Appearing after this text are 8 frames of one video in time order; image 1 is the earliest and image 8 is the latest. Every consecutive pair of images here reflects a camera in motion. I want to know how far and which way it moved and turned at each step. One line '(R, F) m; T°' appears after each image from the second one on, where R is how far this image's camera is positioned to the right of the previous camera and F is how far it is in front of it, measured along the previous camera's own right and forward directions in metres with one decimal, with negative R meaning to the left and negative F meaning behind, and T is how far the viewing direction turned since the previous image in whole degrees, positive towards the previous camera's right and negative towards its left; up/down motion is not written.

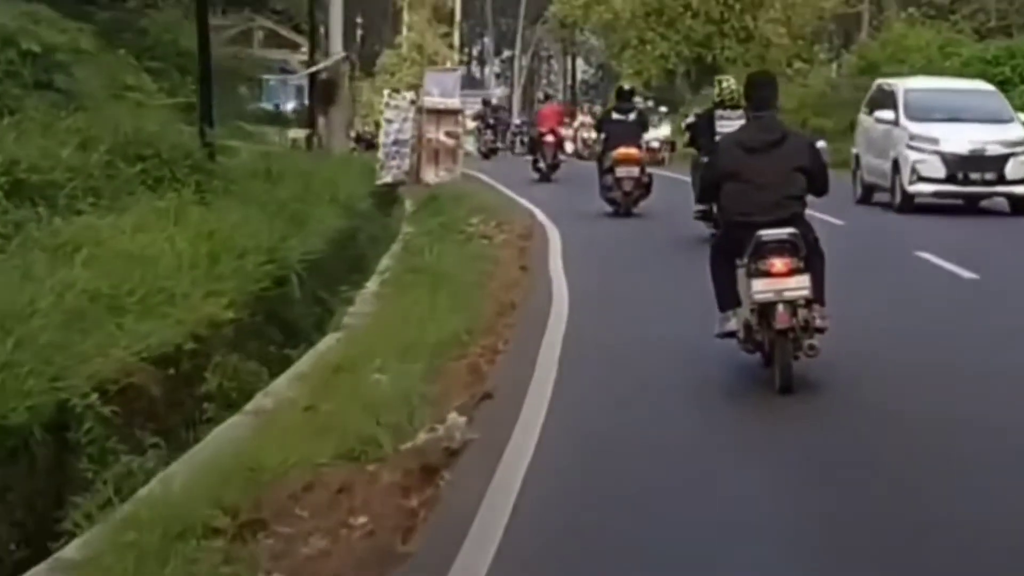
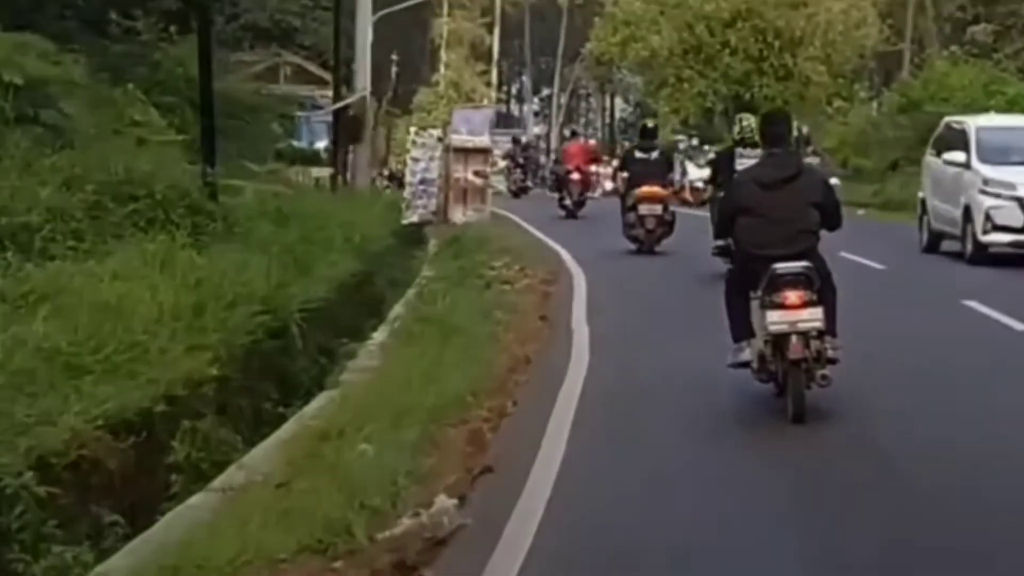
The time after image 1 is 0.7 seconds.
(+0.2, +1.1) m; -1°
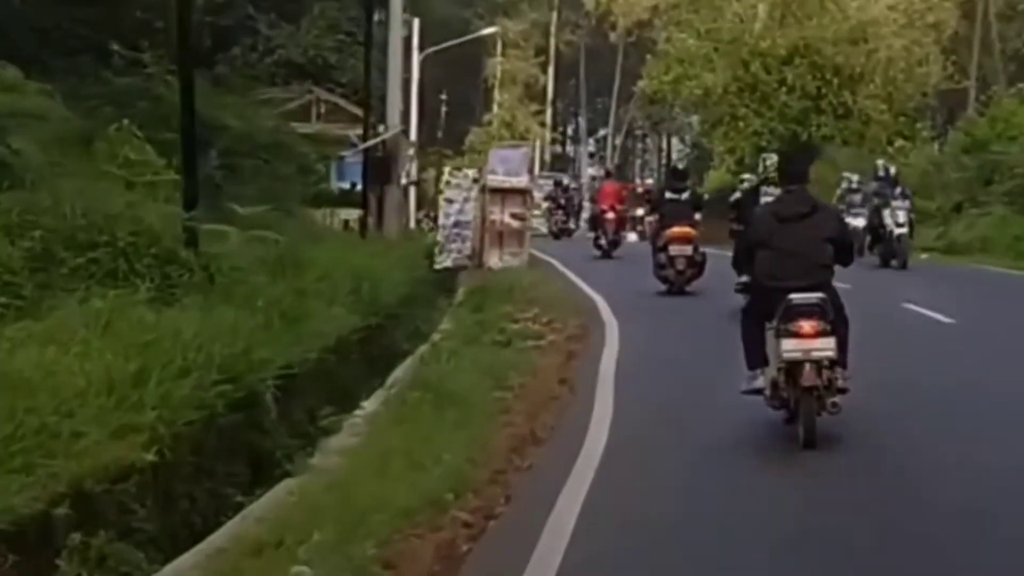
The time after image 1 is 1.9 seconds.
(+0.3, +1.9) m; -2°
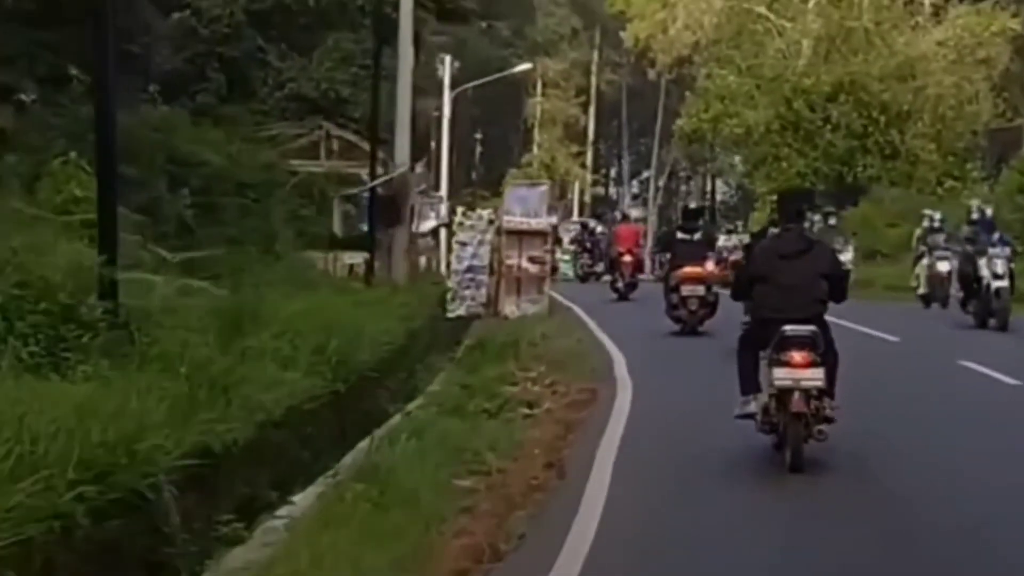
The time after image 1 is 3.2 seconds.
(+0.4, +2.5) m; -1°
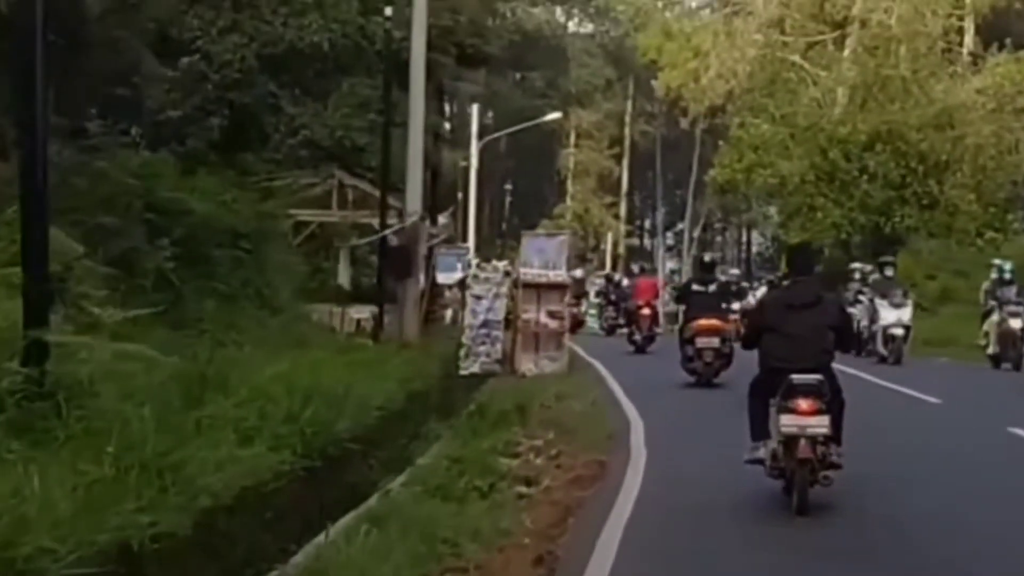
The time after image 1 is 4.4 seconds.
(+0.3, +1.6) m; -1°
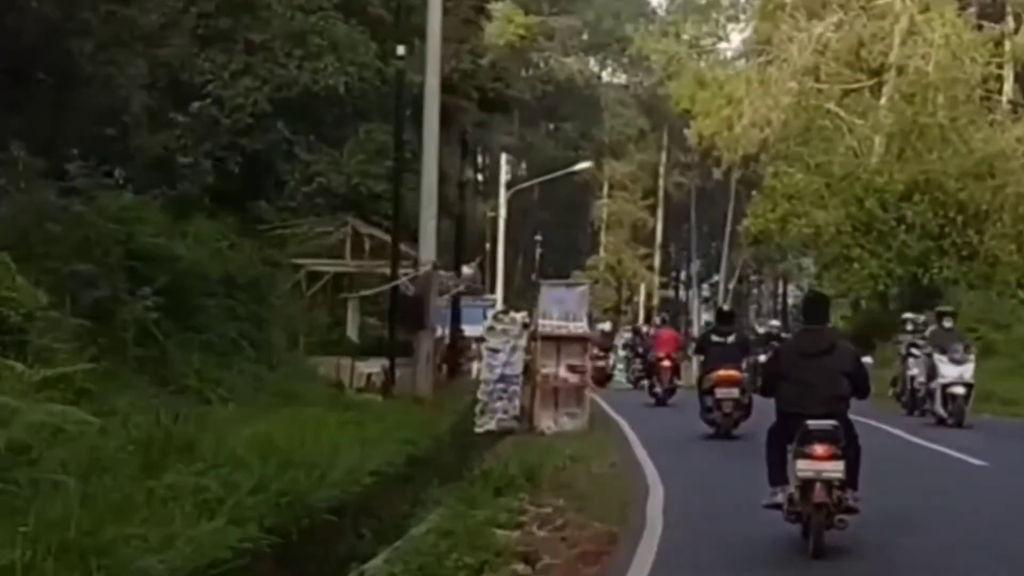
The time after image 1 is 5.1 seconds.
(+0.2, +1.4) m; -1°
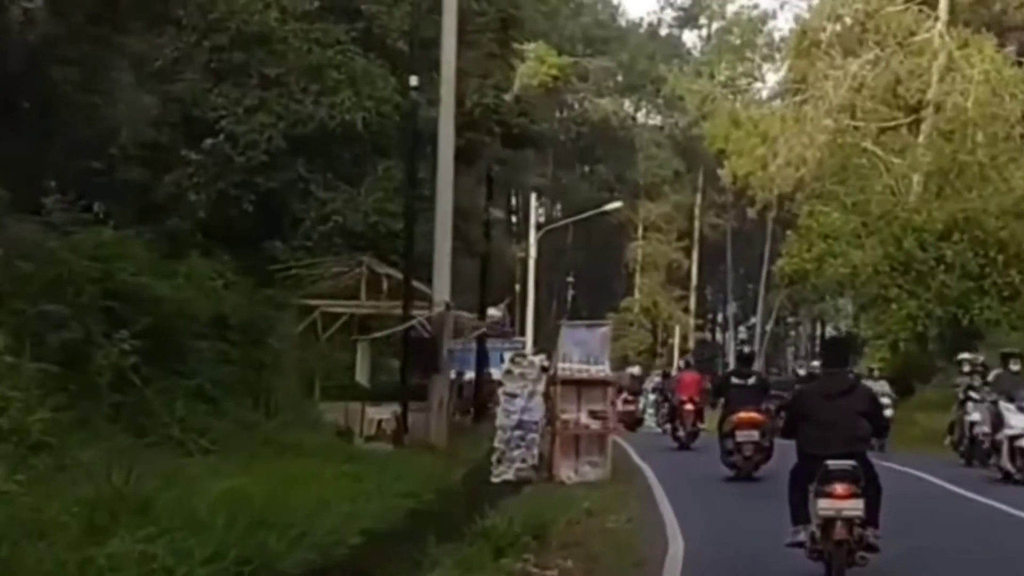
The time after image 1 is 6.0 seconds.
(+0.2, +1.3) m; -1°
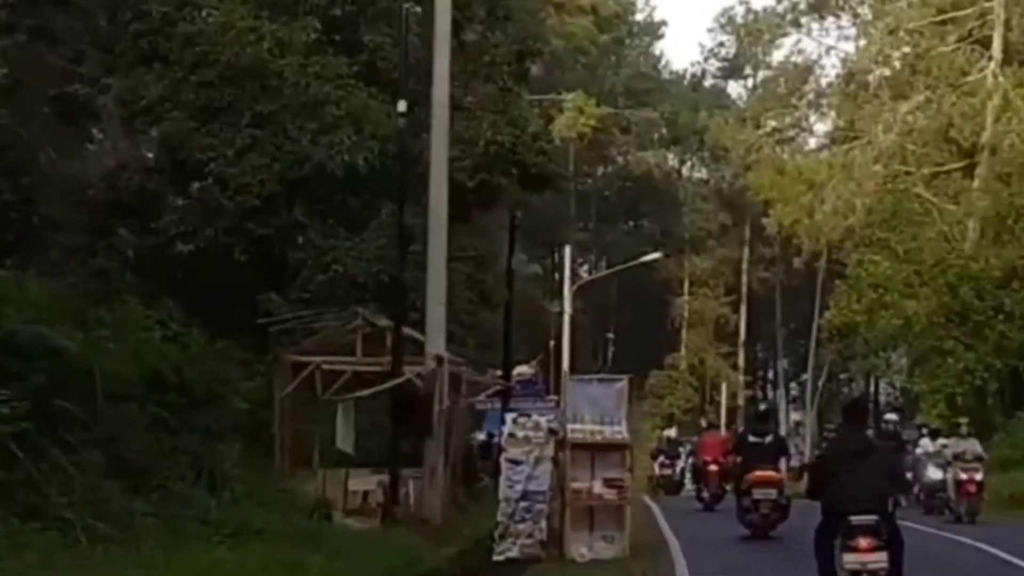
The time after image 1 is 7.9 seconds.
(+0.5, +3.0) m; -1°
